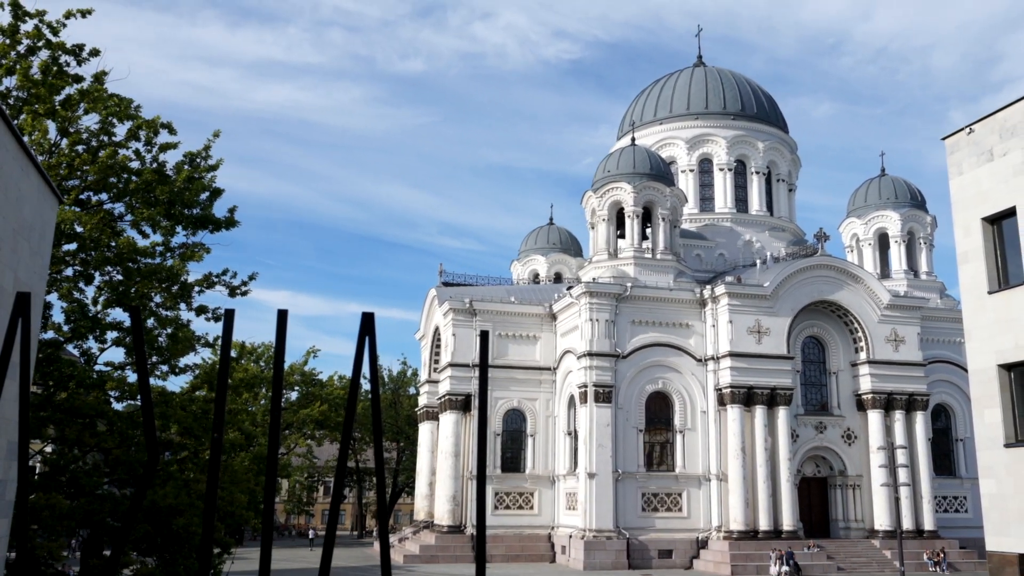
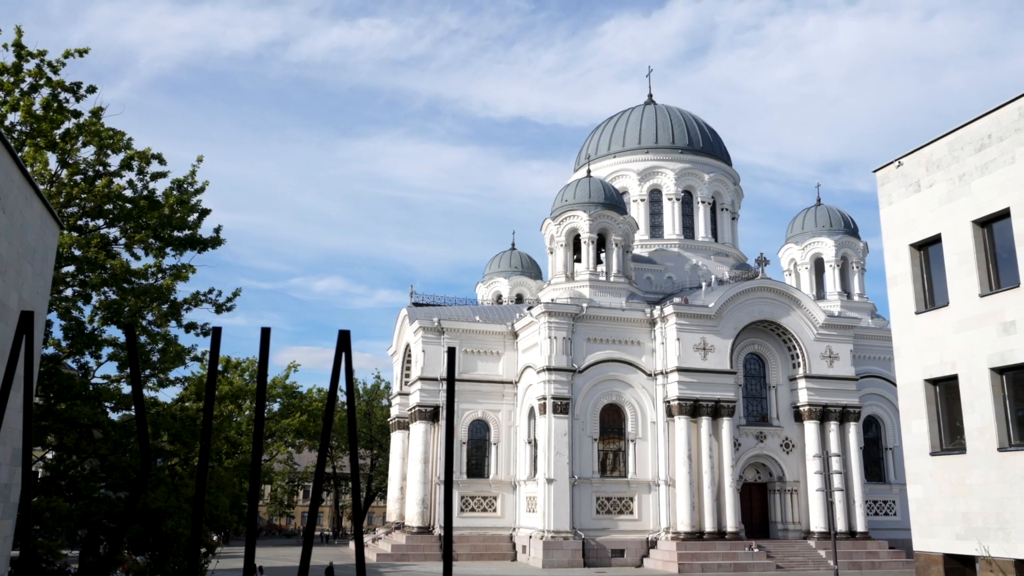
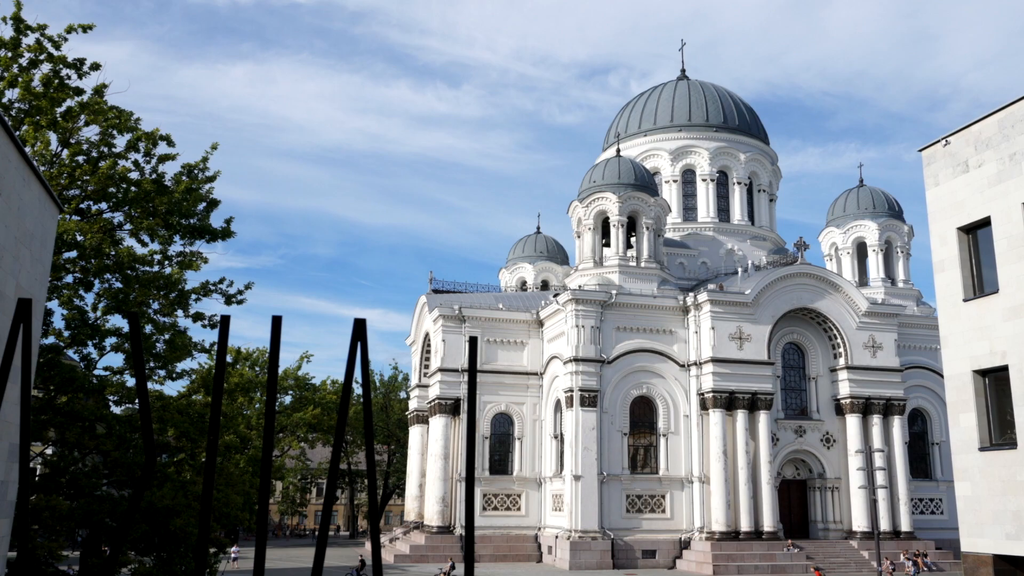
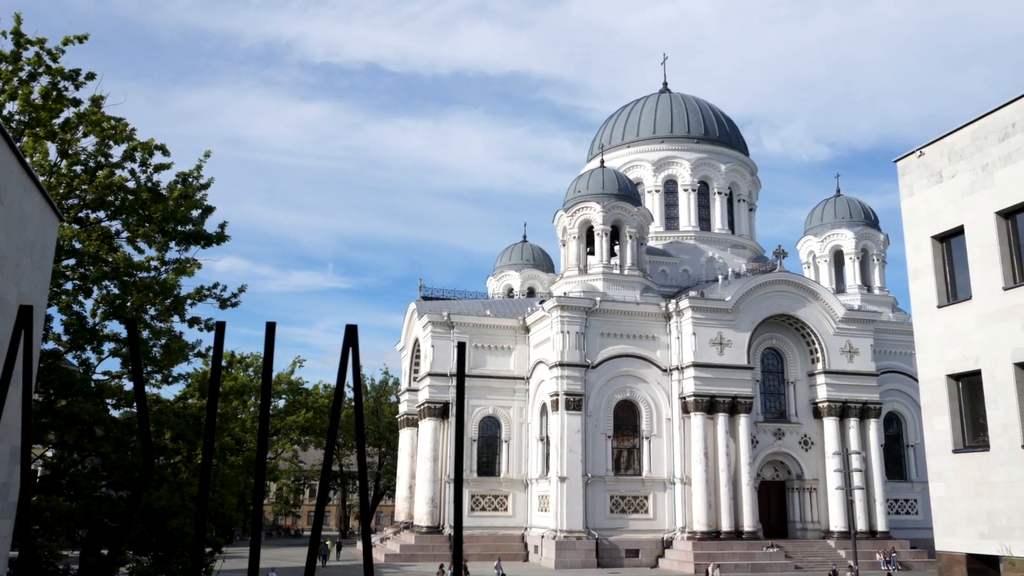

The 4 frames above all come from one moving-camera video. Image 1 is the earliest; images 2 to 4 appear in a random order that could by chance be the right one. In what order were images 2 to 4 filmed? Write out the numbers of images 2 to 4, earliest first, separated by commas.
3, 4, 2
